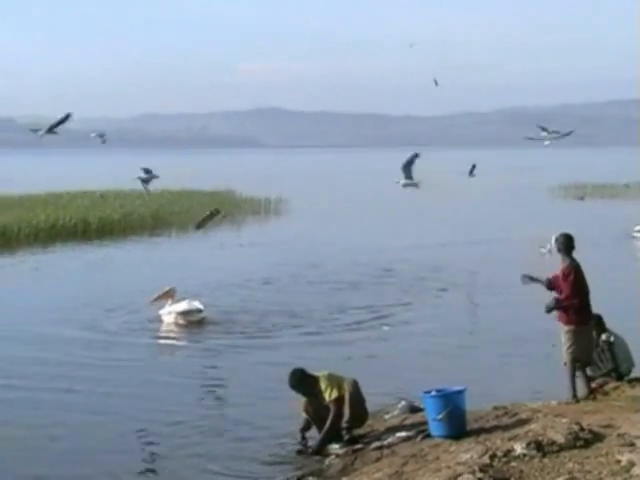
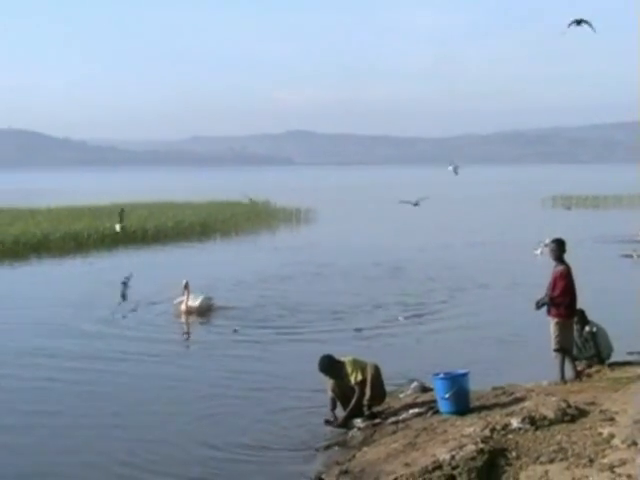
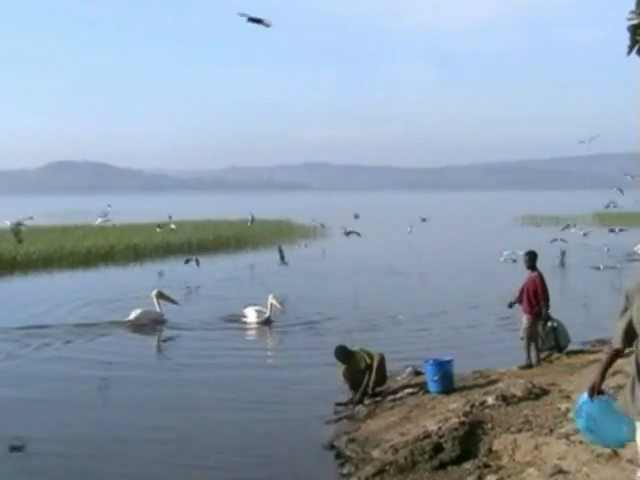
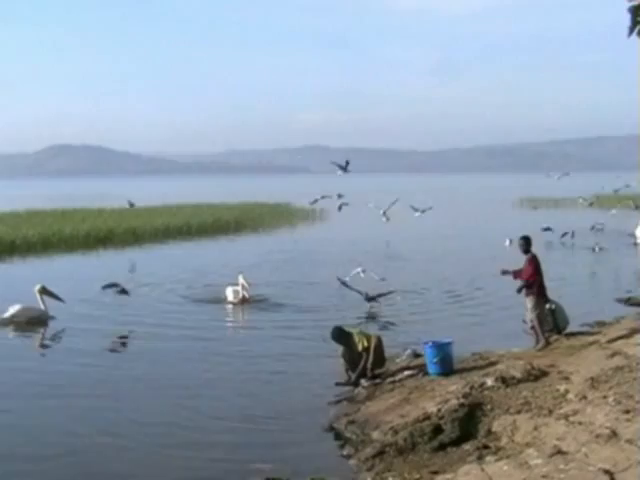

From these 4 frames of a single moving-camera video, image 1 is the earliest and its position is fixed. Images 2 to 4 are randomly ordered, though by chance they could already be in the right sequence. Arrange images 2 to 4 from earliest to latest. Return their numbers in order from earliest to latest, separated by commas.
2, 4, 3
